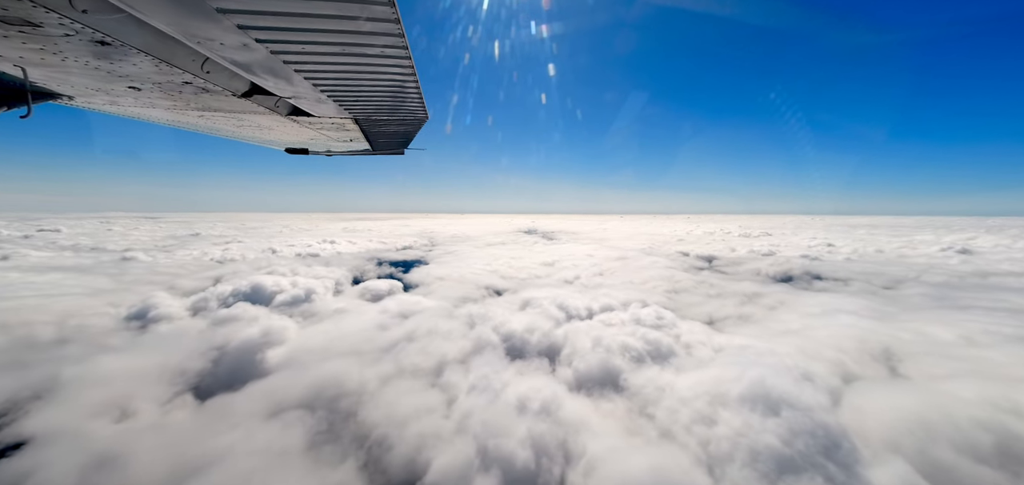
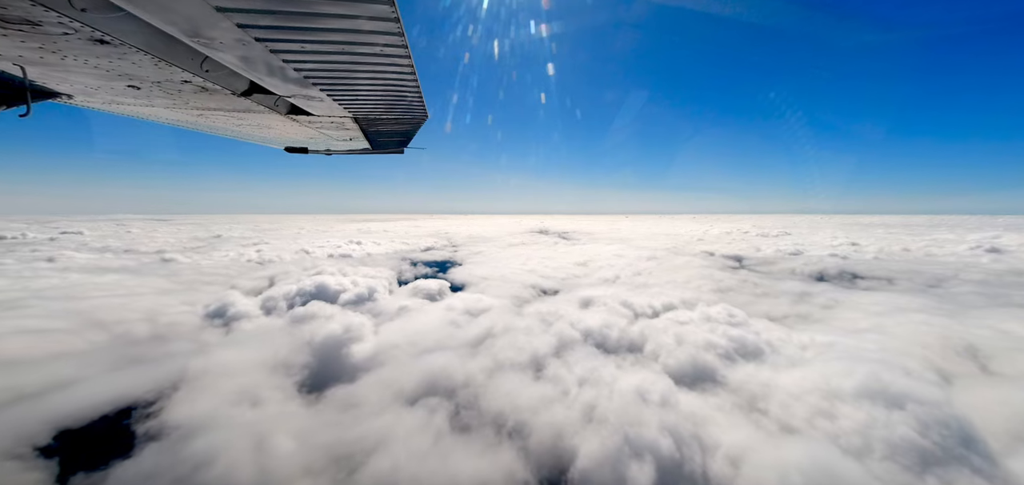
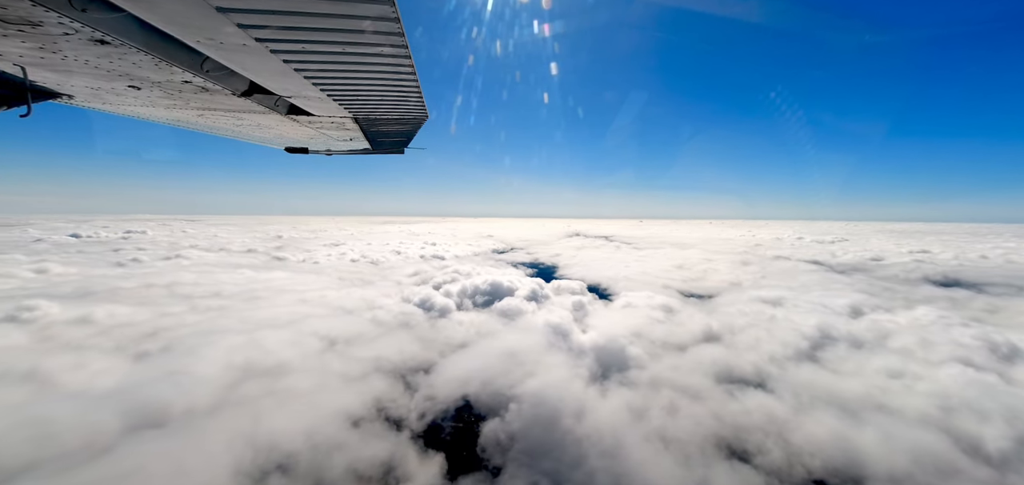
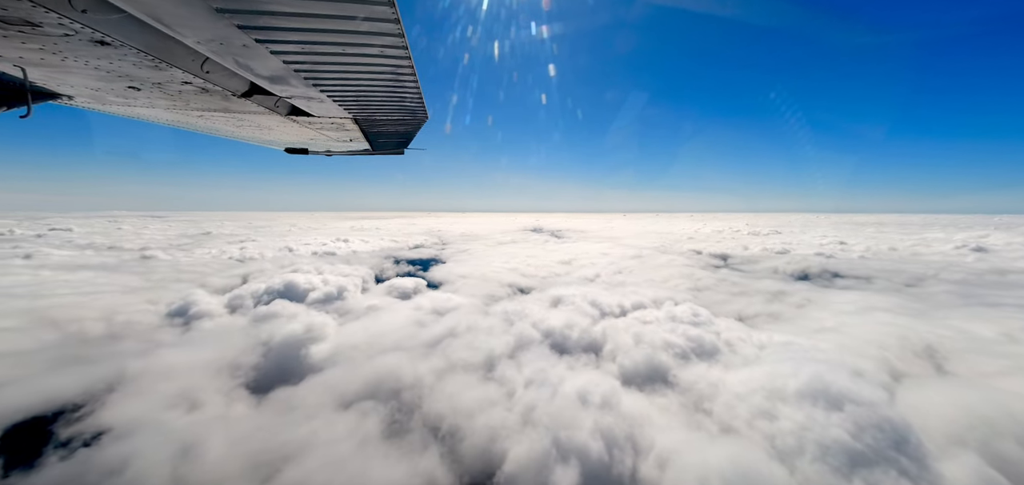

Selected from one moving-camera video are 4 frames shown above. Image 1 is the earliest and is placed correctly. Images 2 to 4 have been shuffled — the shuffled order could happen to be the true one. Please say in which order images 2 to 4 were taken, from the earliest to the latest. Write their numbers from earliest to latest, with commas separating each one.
4, 2, 3
